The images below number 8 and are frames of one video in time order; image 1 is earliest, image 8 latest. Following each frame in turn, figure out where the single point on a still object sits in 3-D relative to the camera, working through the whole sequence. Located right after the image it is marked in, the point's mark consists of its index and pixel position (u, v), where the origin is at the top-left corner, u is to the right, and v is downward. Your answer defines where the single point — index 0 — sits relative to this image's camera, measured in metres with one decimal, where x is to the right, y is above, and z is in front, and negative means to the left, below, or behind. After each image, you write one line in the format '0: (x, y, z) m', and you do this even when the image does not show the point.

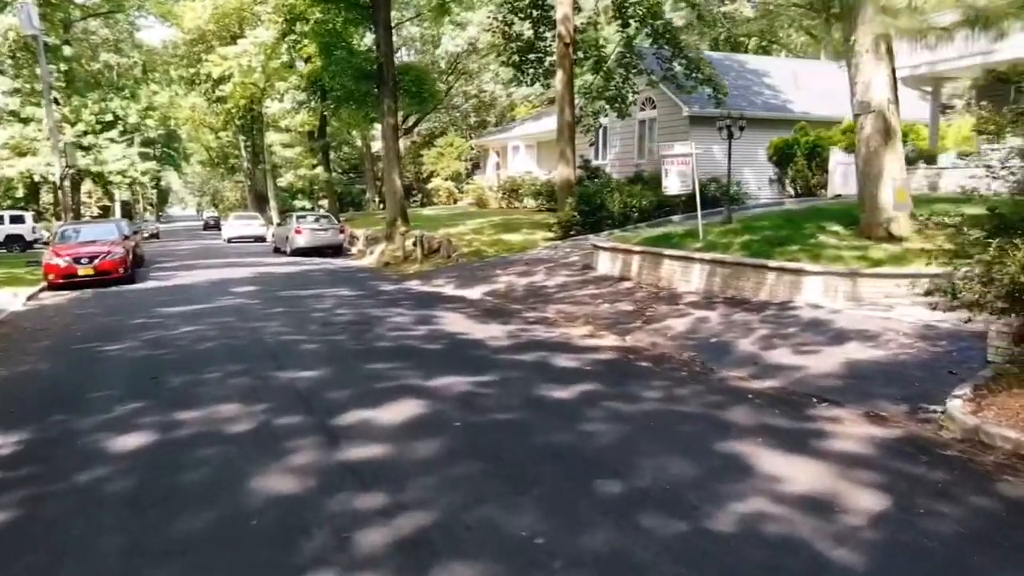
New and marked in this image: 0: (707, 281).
0: (+2.9, +0.1, +11.7) m
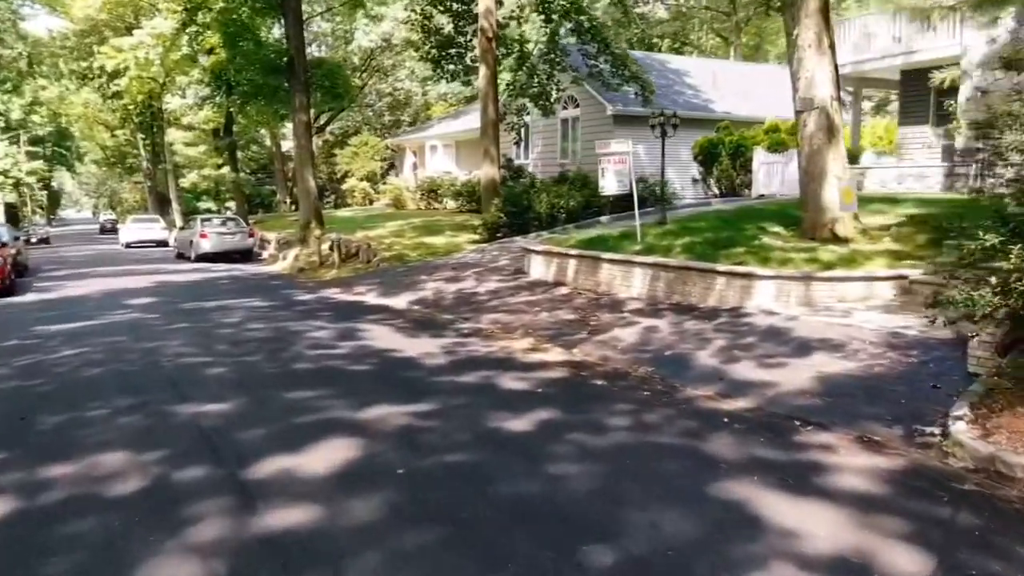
0: (+2.0, 0.0, +11.1) m
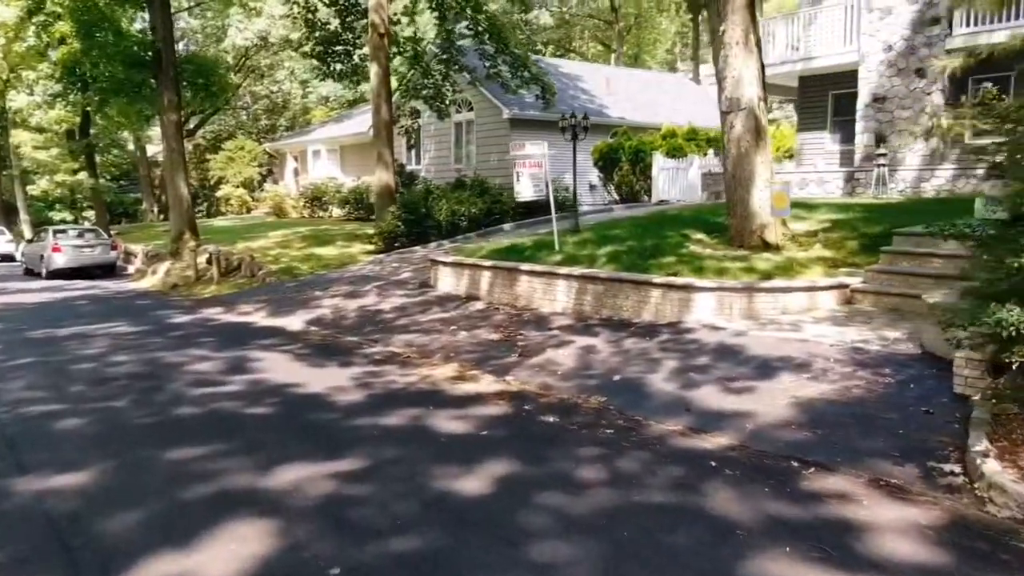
0: (+0.8, -0.2, +10.2) m
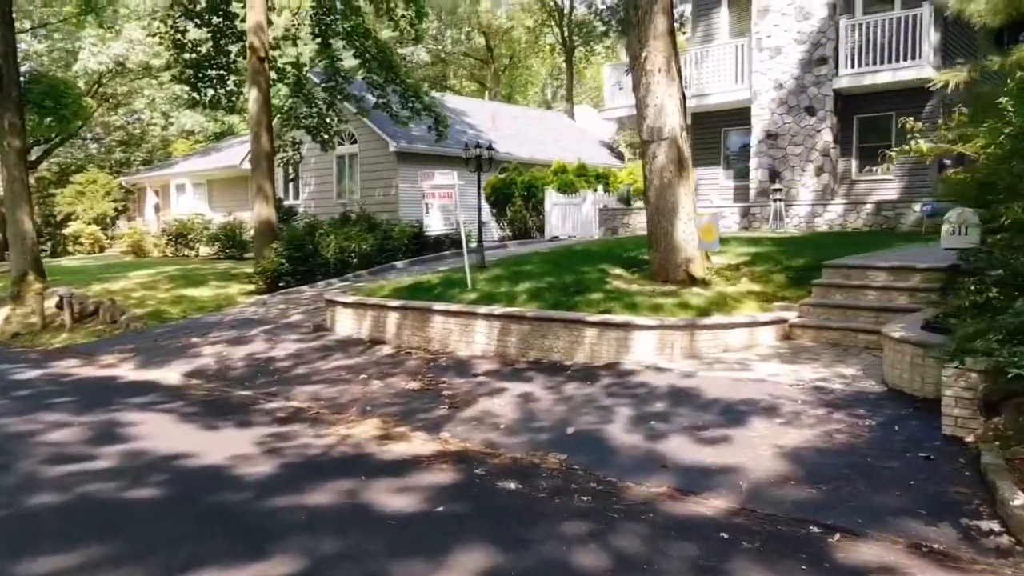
0: (-0.1, -0.7, +9.3) m
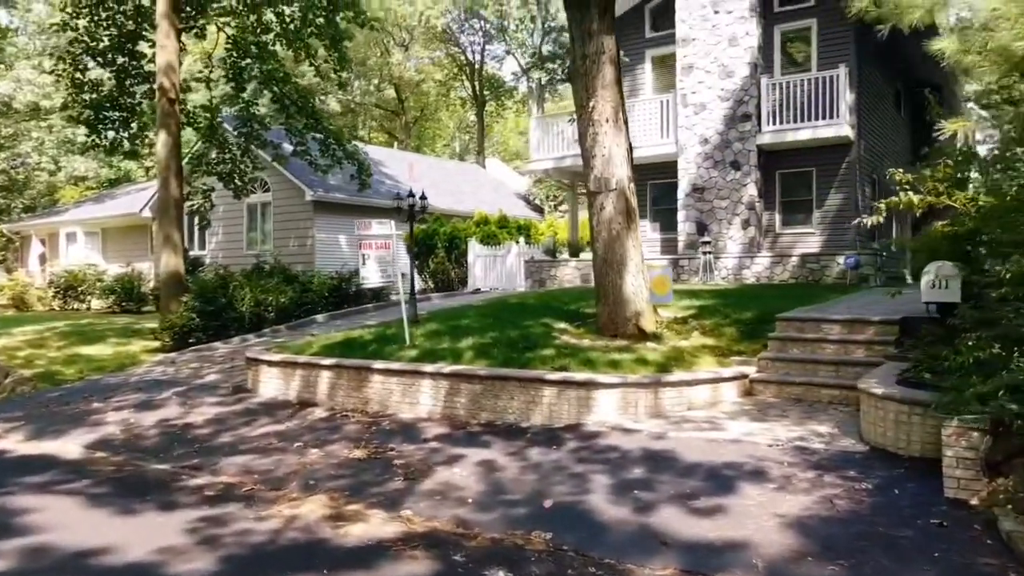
0: (-0.7, -1.3, +8.7) m
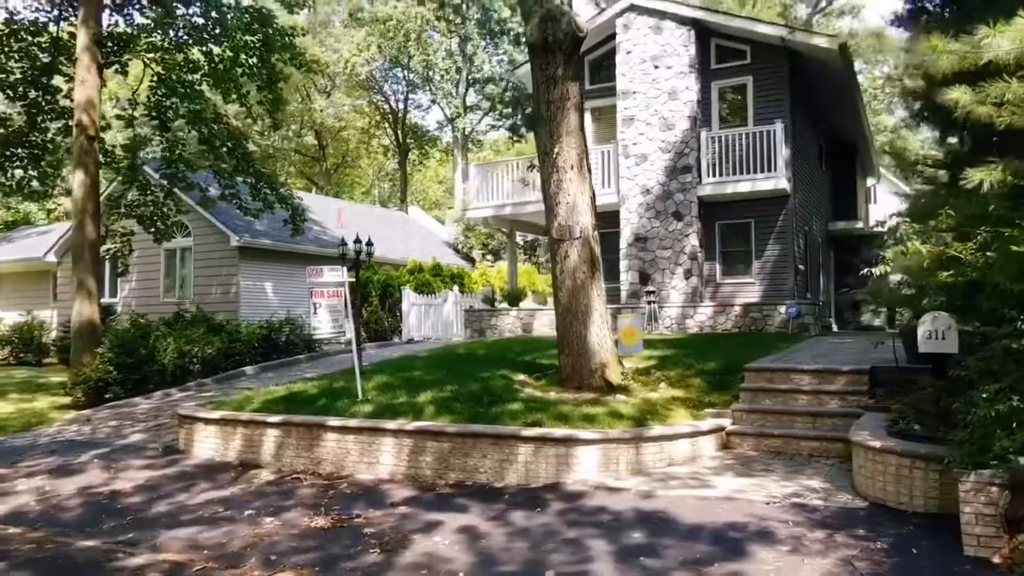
0: (-1.0, -1.8, +8.1) m
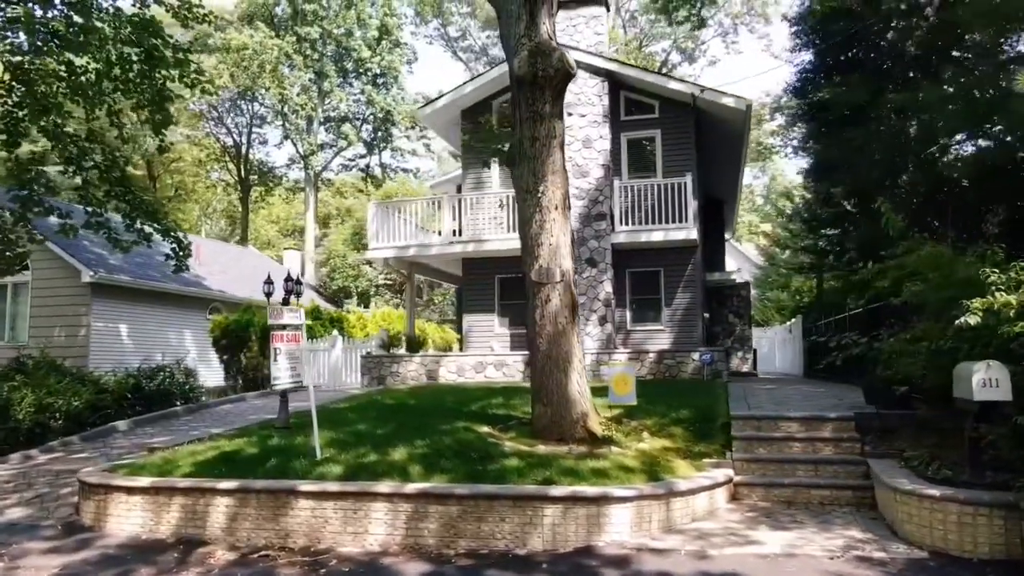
0: (-0.9, -2.2, +7.1) m
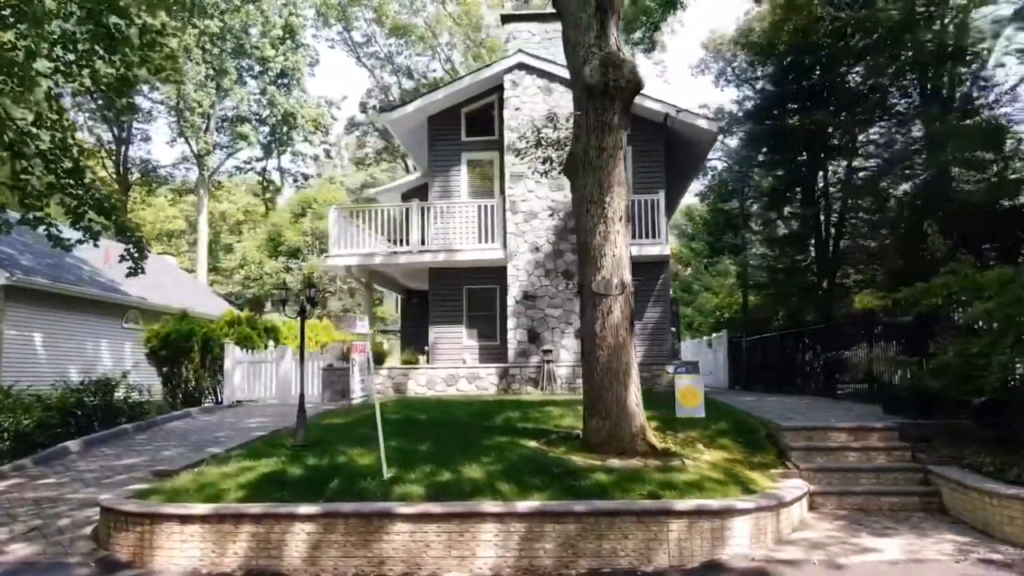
0: (+0.1, -2.3, +6.8) m
